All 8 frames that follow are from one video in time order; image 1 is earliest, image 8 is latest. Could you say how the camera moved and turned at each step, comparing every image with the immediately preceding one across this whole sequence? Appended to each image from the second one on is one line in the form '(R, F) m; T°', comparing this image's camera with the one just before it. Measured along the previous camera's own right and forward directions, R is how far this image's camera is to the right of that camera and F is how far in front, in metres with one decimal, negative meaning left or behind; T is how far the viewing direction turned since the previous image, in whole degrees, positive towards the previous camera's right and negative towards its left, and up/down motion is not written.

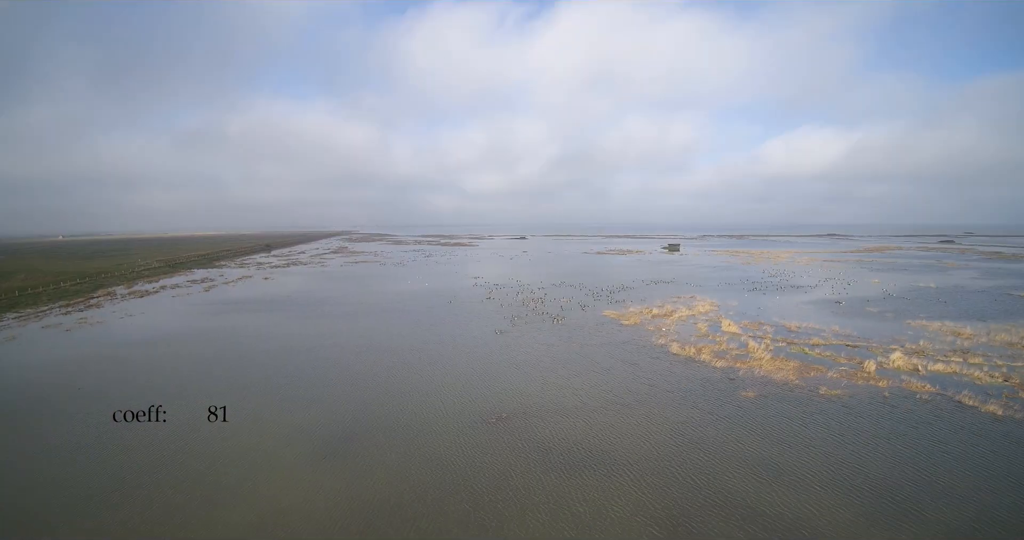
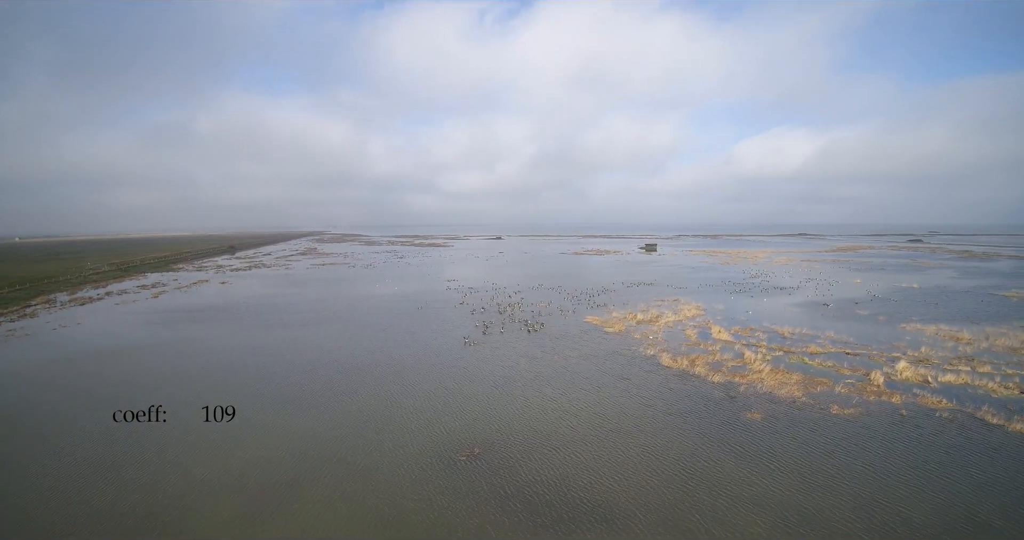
(+0.1, +1.9) m; +3°
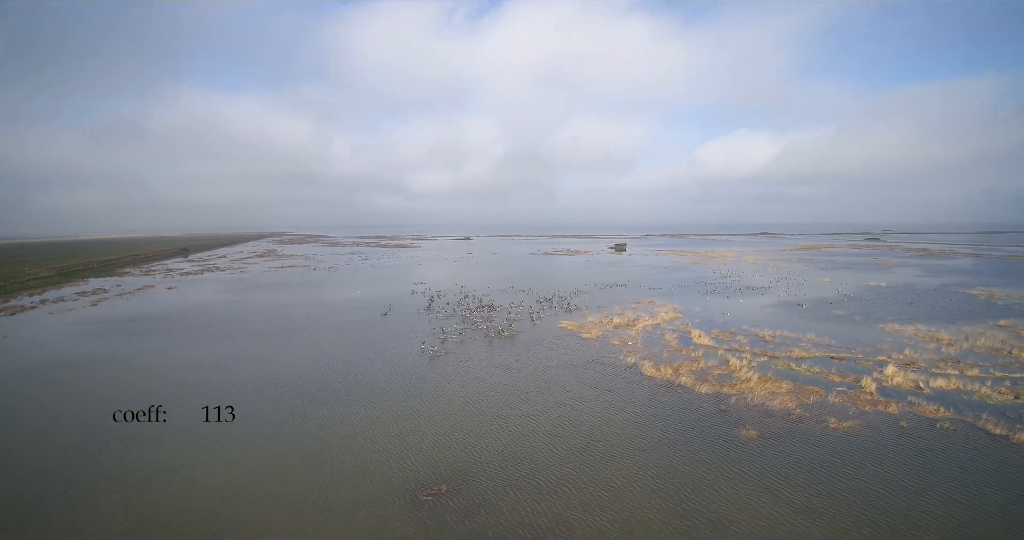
(0.0, +1.5) m; +4°
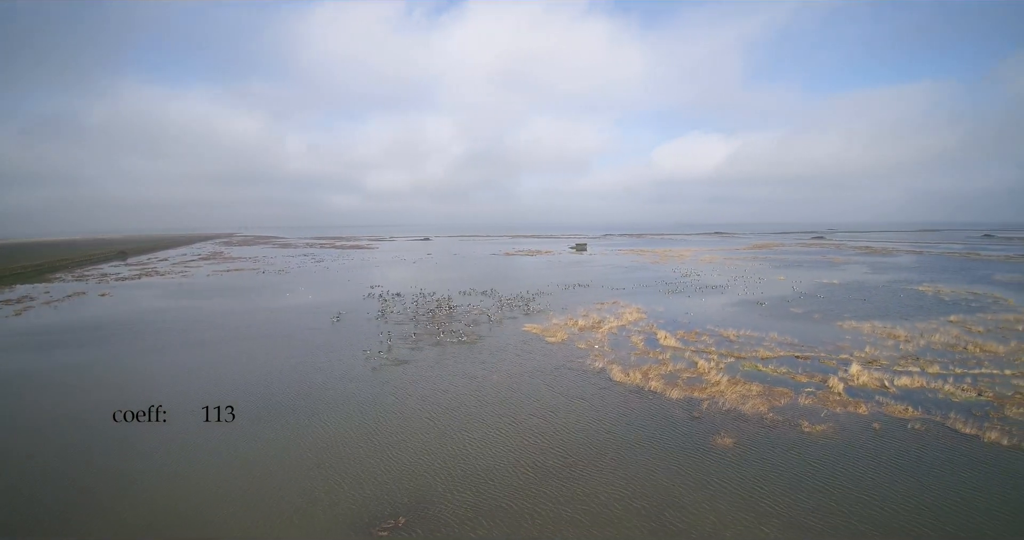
(+0.1, +1.0) m; +5°
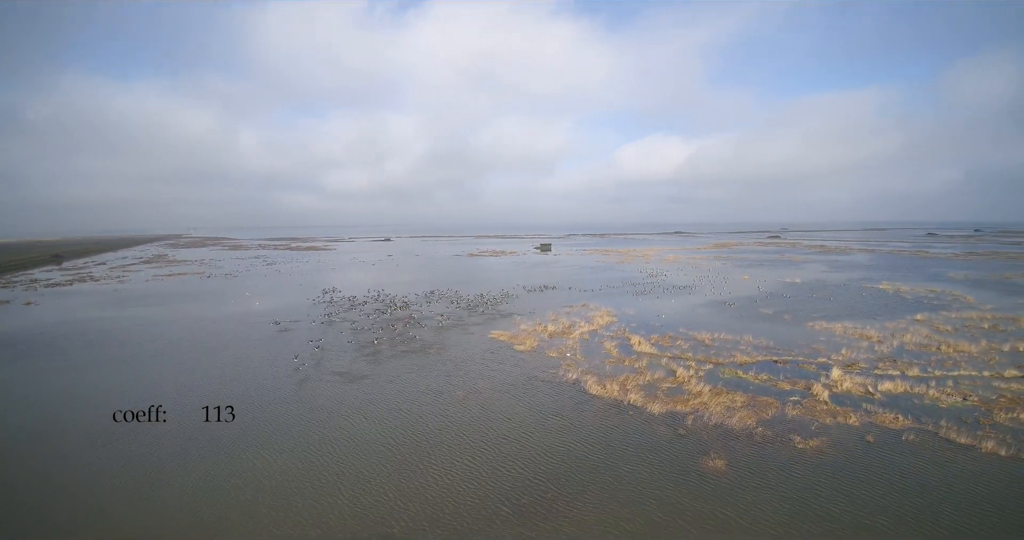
(0.0, +1.4) m; +5°
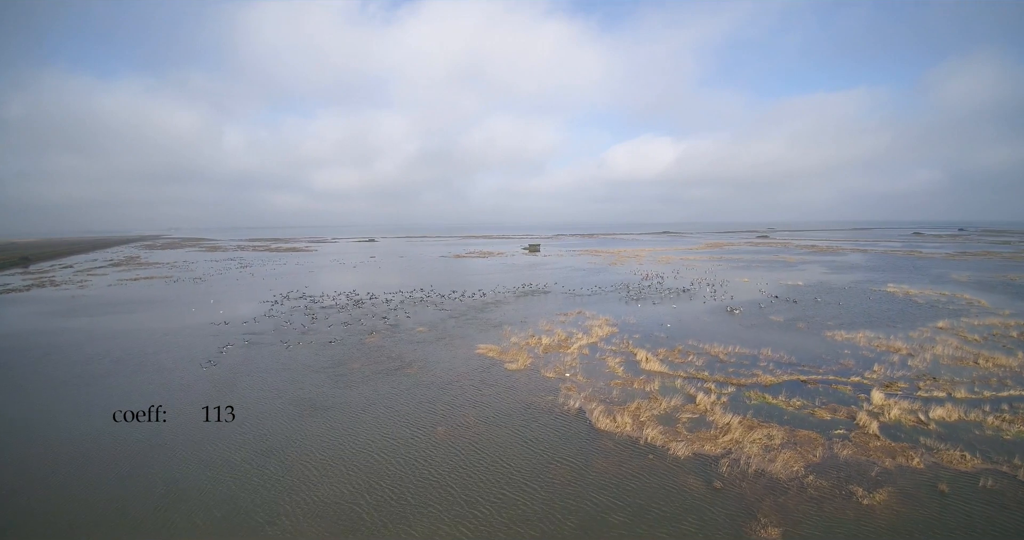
(-0.1, +2.1) m; +2°
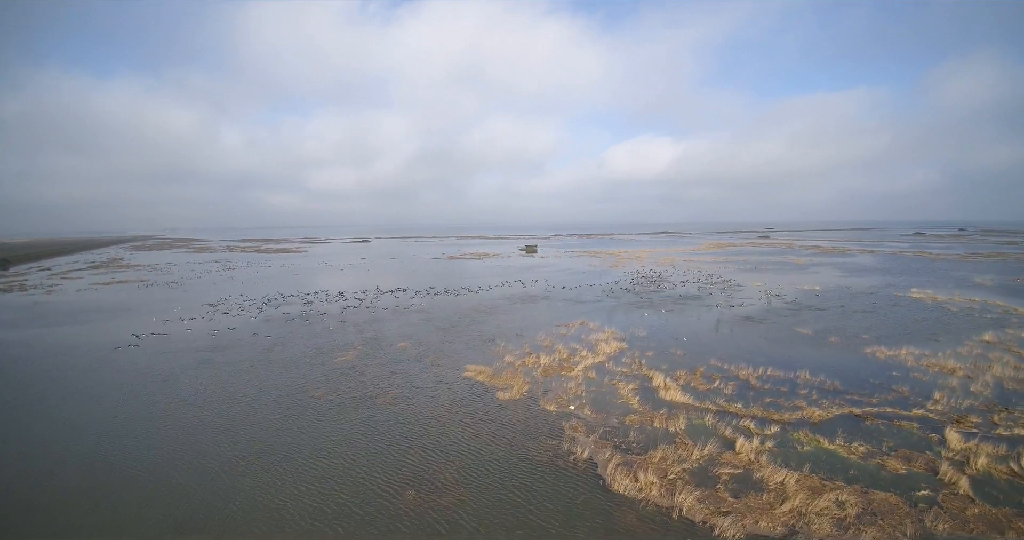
(+0.1, +2.3) m; 0°
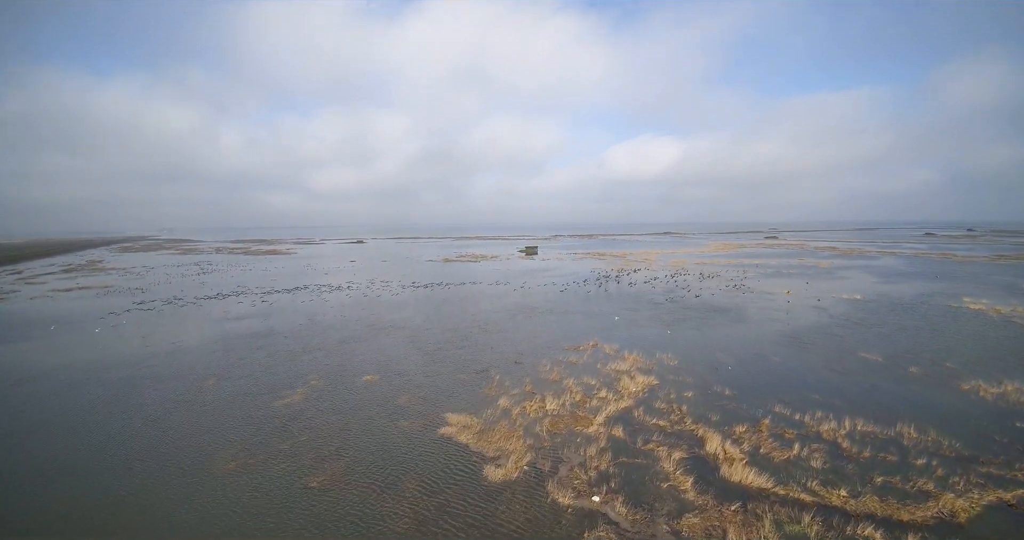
(+0.1, +3.6) m; 0°
